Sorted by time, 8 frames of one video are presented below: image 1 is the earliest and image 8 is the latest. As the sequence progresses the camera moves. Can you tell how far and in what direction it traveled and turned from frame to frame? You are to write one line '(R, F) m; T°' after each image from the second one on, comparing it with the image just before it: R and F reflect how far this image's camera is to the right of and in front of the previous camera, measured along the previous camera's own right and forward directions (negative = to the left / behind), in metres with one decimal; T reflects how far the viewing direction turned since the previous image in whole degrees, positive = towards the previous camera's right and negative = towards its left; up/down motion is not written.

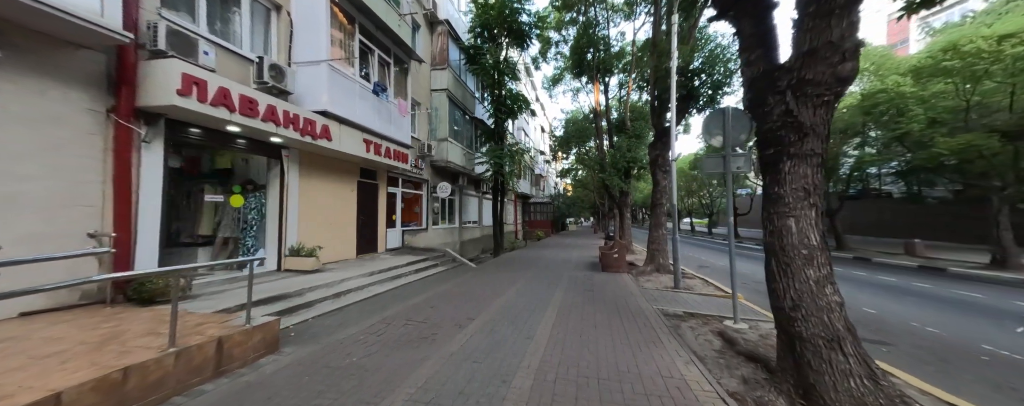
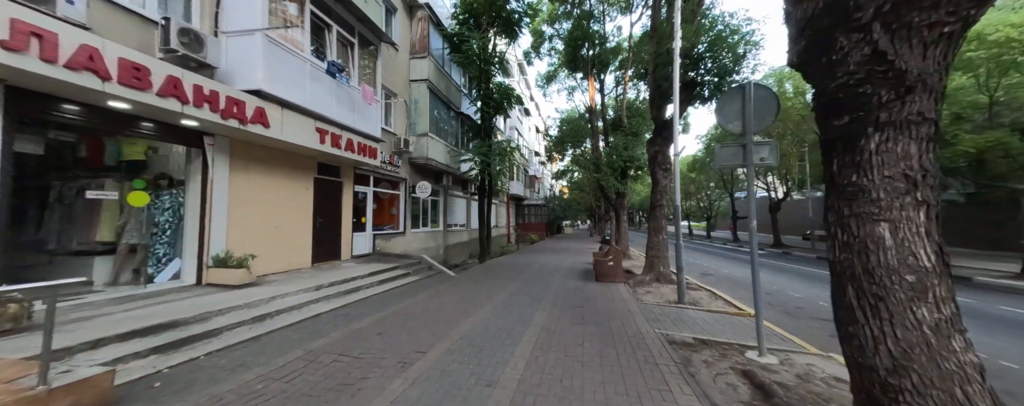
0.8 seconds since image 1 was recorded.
(+0.4, +1.1) m; +1°
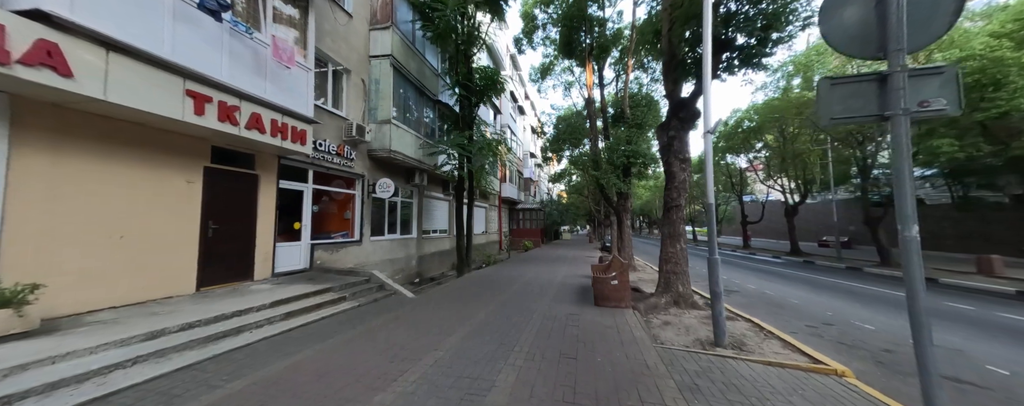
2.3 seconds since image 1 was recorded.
(+0.6, +2.1) m; 0°
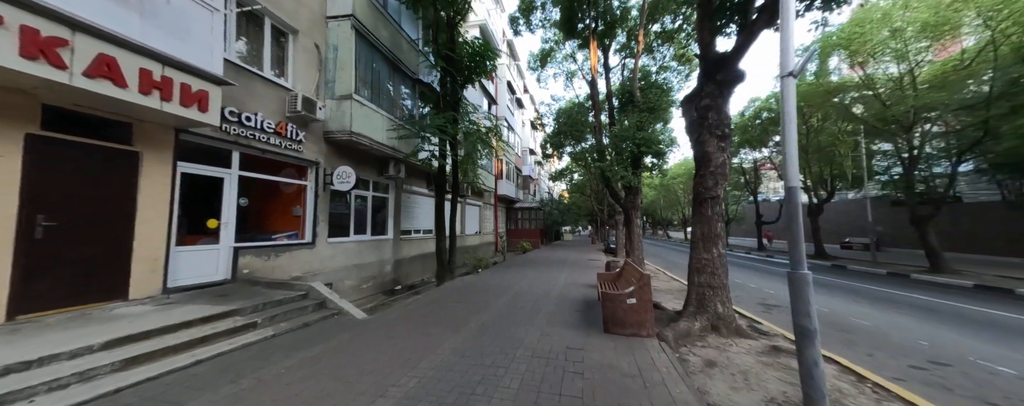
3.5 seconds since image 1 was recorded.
(+0.4, +1.8) m; 0°
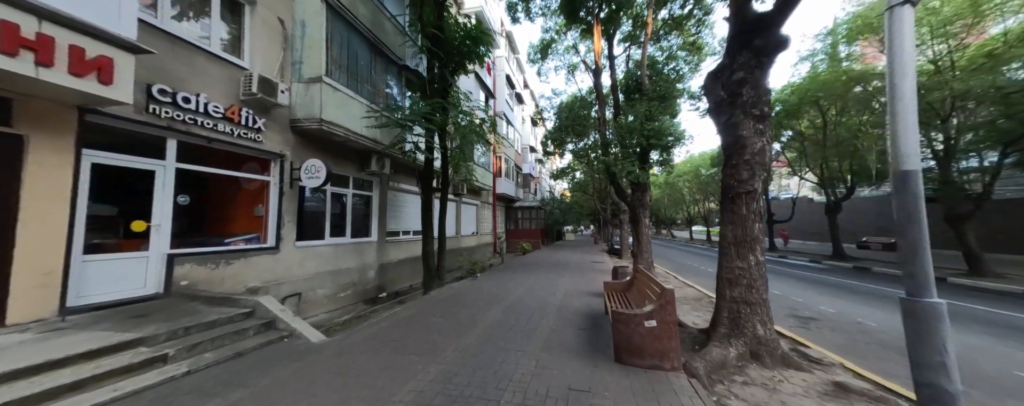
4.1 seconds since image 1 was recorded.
(+0.2, +1.1) m; 0°
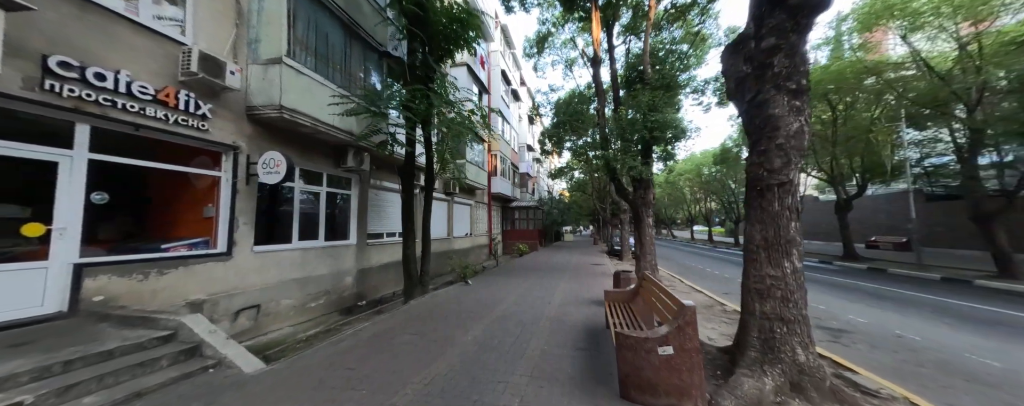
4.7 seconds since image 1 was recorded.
(+0.2, +0.9) m; 0°
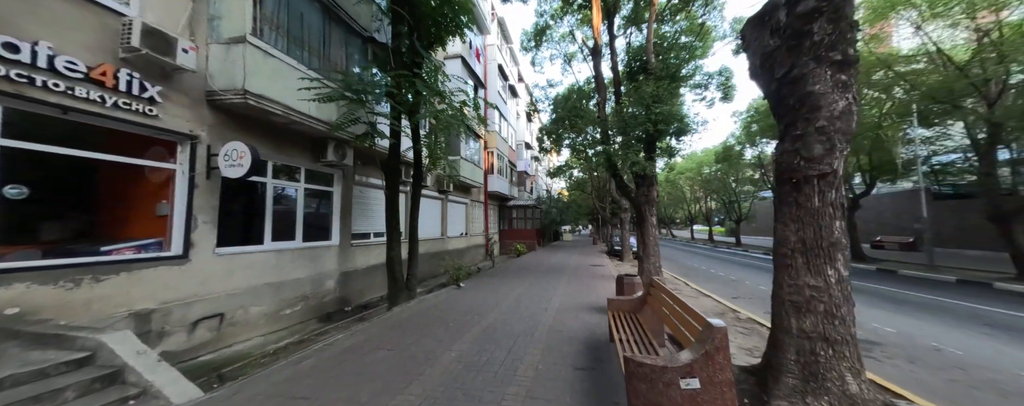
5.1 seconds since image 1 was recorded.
(+0.1, +0.6) m; 0°
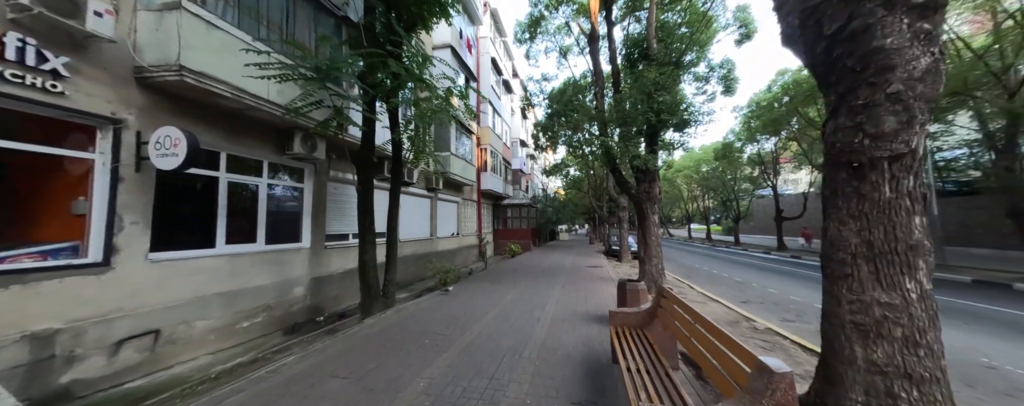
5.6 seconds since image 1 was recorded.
(+0.2, +0.8) m; +1°
